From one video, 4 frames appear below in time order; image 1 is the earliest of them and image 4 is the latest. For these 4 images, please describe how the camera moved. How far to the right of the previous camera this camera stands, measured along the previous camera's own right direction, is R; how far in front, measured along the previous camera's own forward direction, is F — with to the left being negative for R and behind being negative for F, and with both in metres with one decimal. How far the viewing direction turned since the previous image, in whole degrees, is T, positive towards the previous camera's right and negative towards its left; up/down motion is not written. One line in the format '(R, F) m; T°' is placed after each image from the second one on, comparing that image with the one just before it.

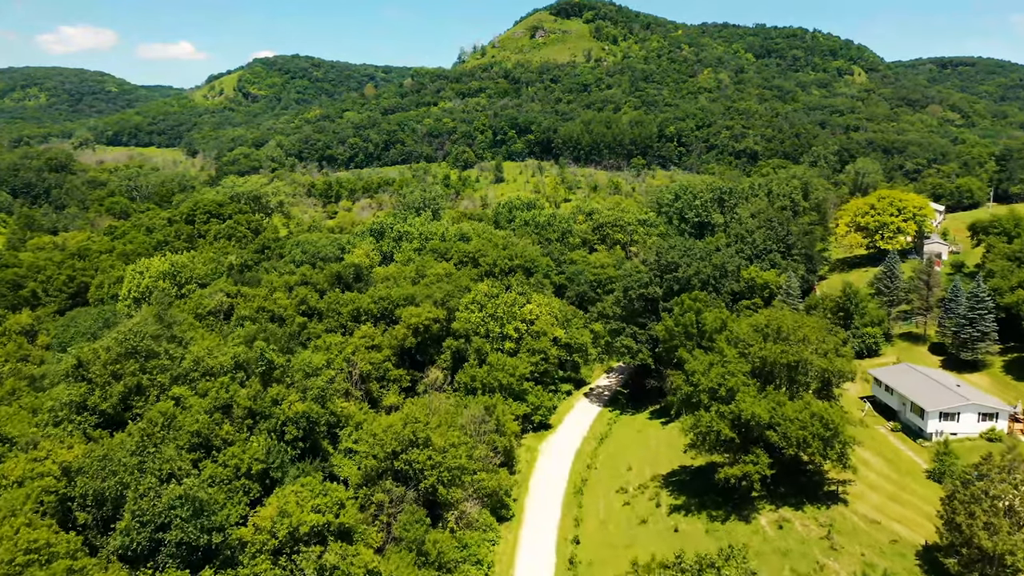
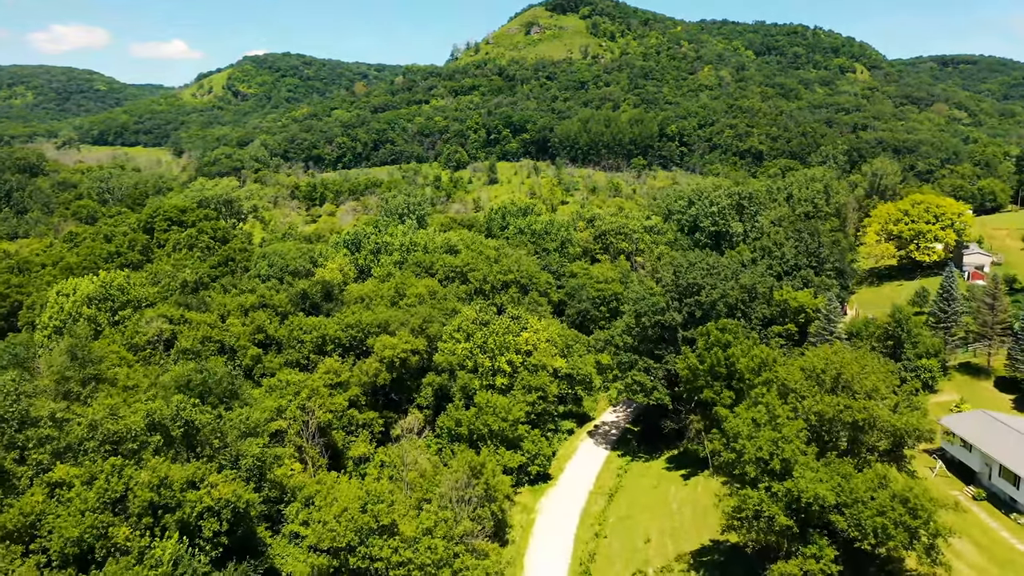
(+0.2, +9.0) m; 0°
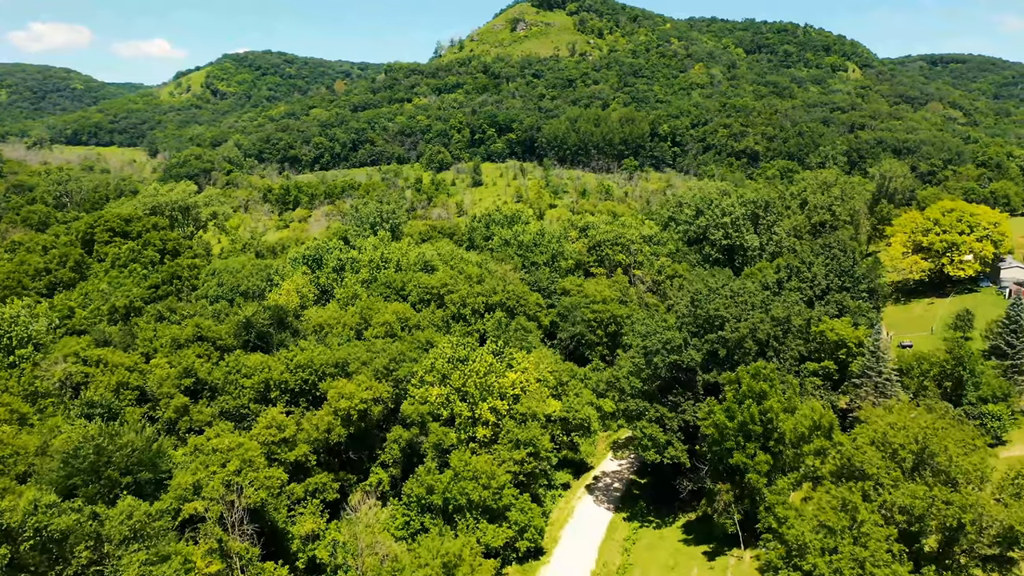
(+0.2, +8.8) m; +1°
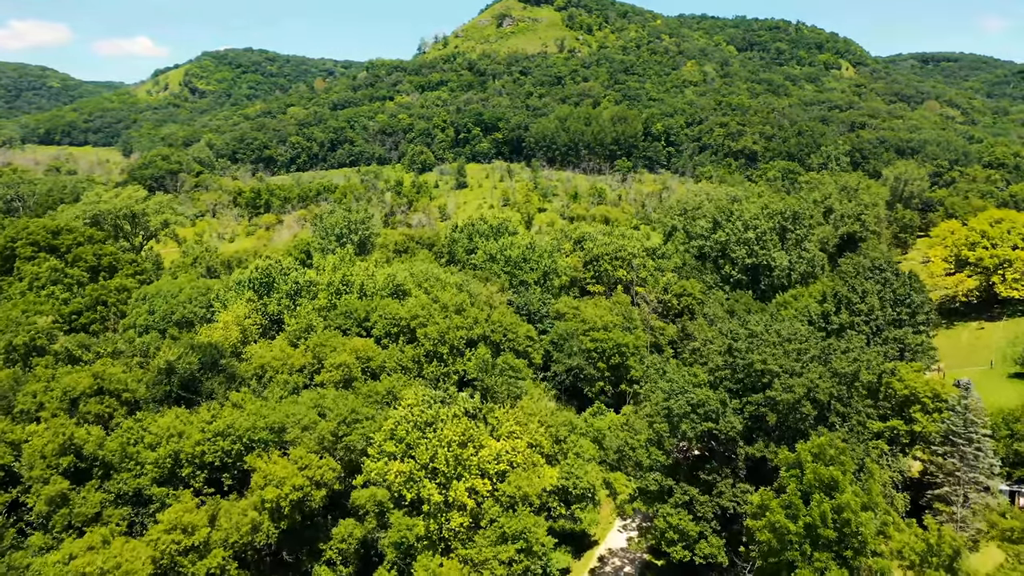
(+0.2, +9.5) m; +1°
